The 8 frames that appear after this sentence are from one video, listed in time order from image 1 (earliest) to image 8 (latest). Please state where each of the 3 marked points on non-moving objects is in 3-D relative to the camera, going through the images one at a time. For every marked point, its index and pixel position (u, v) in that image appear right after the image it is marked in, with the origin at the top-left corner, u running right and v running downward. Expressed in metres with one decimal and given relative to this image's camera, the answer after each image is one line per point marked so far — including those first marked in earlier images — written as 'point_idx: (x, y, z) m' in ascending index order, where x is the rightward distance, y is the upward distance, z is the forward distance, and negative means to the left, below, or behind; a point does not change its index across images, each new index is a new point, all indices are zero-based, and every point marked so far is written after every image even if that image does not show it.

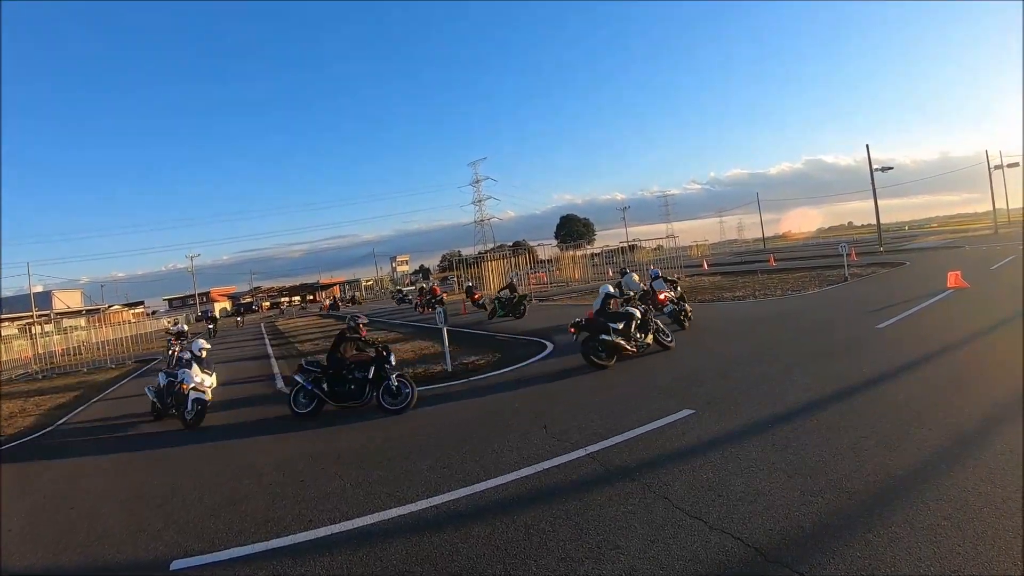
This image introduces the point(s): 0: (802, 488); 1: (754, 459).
0: (+2.7, -1.8, +5.3) m
1: (+2.4, -1.7, +5.7) m
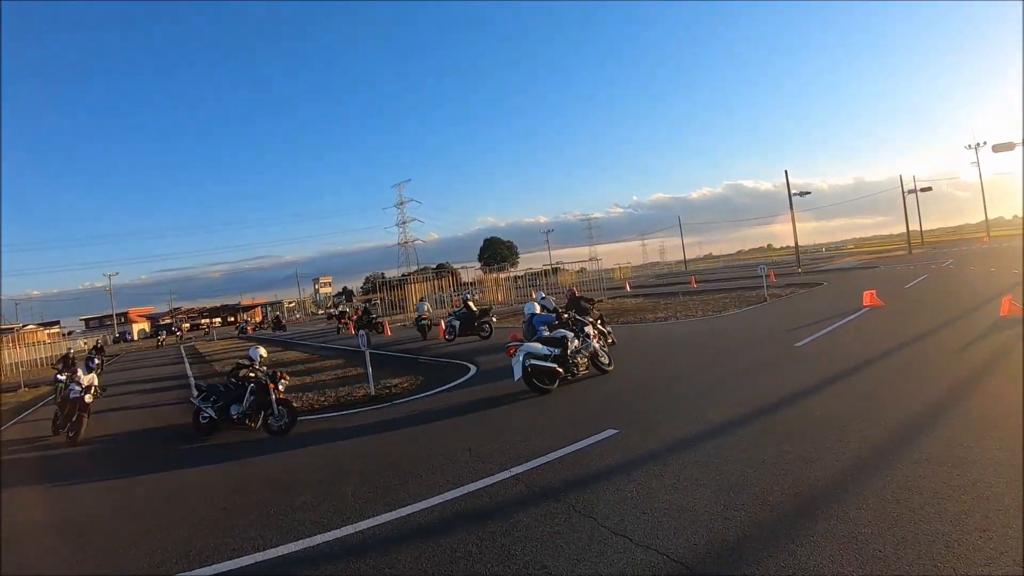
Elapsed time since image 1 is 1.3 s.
0: (+2.0, -2.0, +5.4) m
1: (+1.6, -1.9, +5.8) m
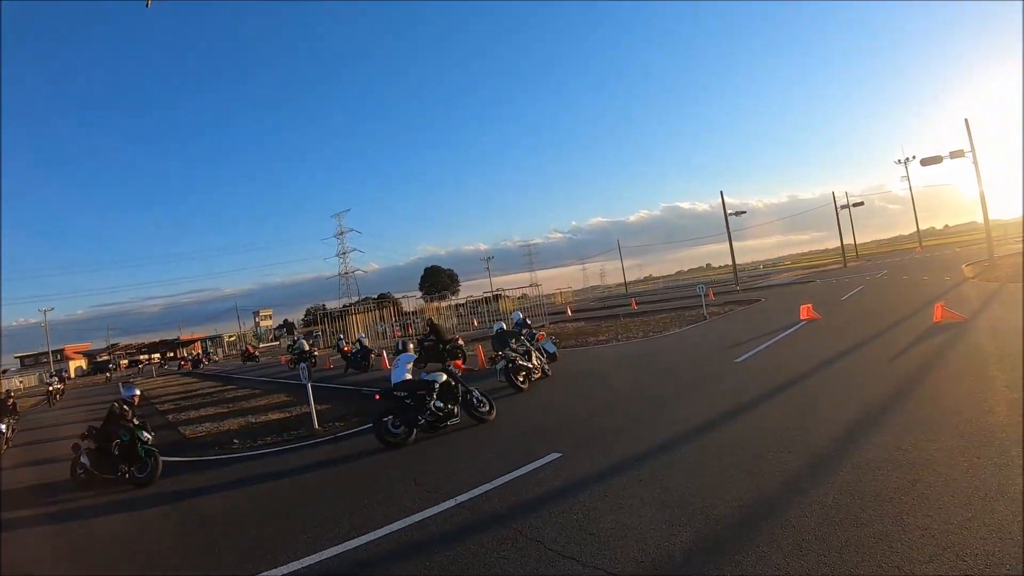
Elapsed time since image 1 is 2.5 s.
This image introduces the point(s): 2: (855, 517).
0: (+1.5, -2.2, +5.5) m
1: (+1.1, -2.1, +5.9) m
2: (+3.1, -2.1, +5.2) m
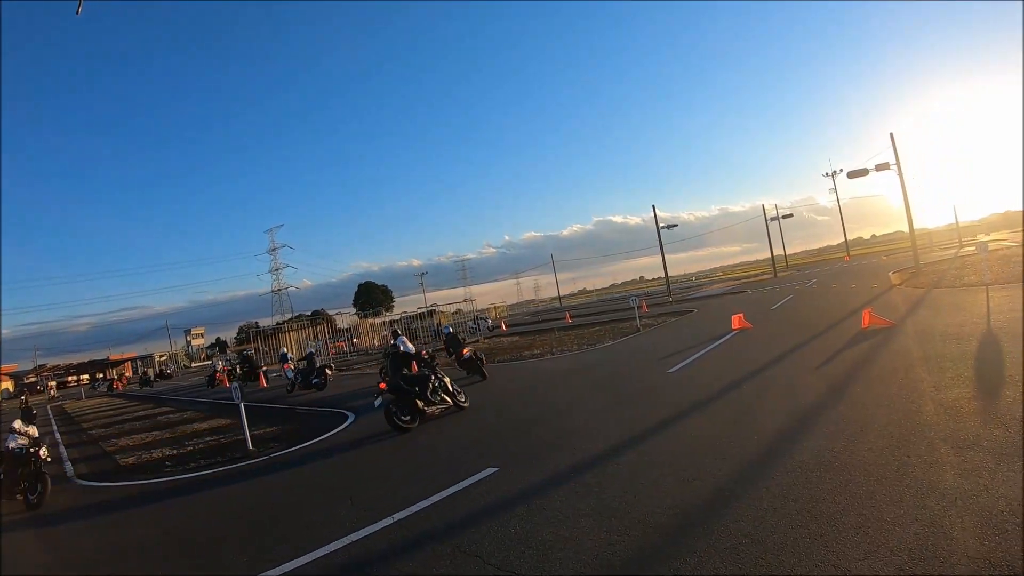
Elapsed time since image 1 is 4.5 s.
0: (+0.9, -2.4, +5.5) m
1: (+0.5, -2.3, +6.0) m
2: (+2.5, -2.2, +5.4) m
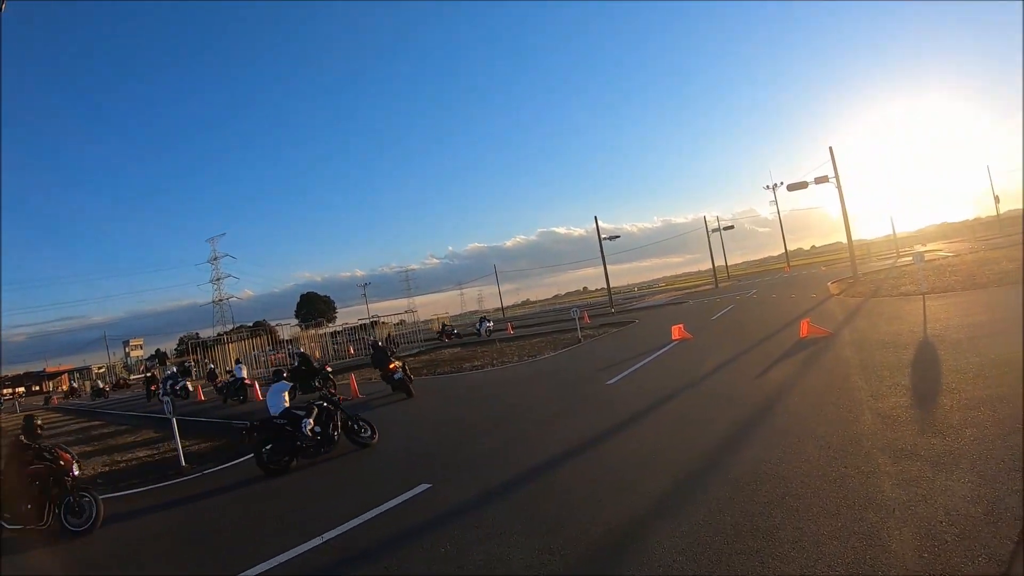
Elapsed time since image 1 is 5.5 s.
0: (+0.4, -2.5, +5.6) m
1: (-0.1, -2.4, +6.0) m
2: (+2.0, -2.3, +5.6) m
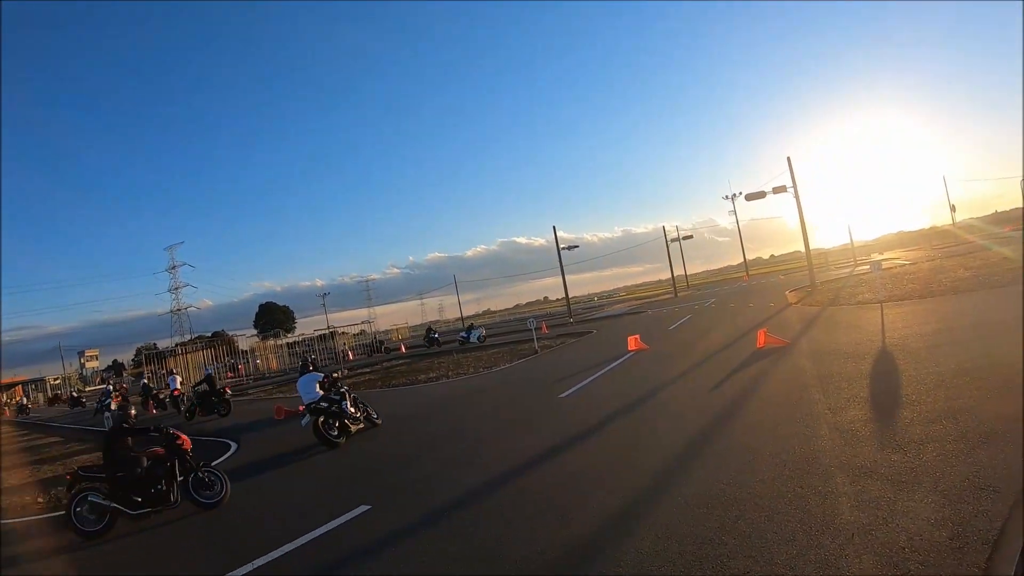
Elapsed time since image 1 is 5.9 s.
0: (0.0, -2.6, +5.7) m
1: (-0.5, -2.5, +6.1) m
2: (+1.6, -2.4, +5.6) m
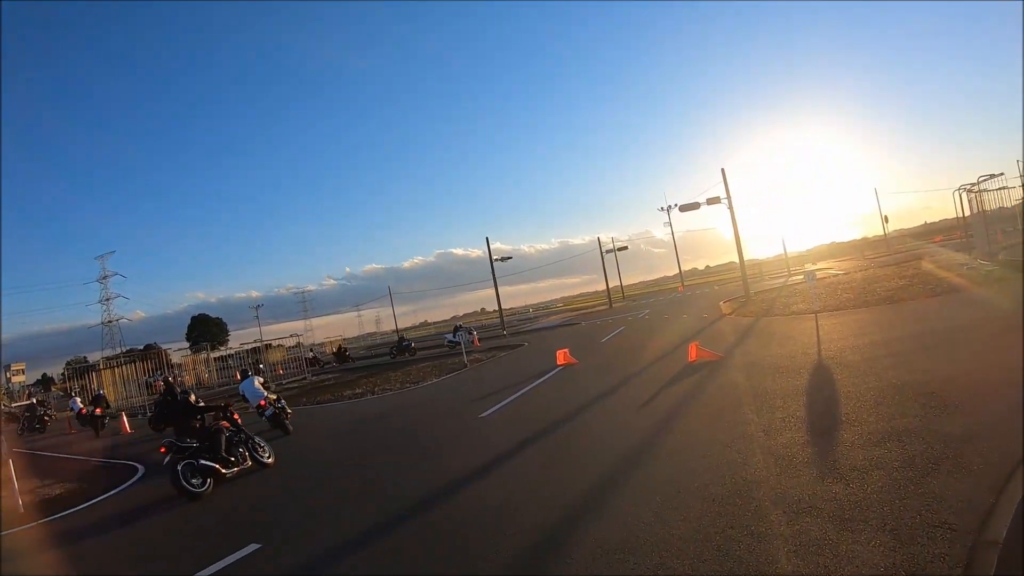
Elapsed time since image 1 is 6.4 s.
0: (-0.7, -2.7, +5.8) m
1: (-1.1, -2.6, +6.2) m
2: (+0.9, -2.5, +5.8) m
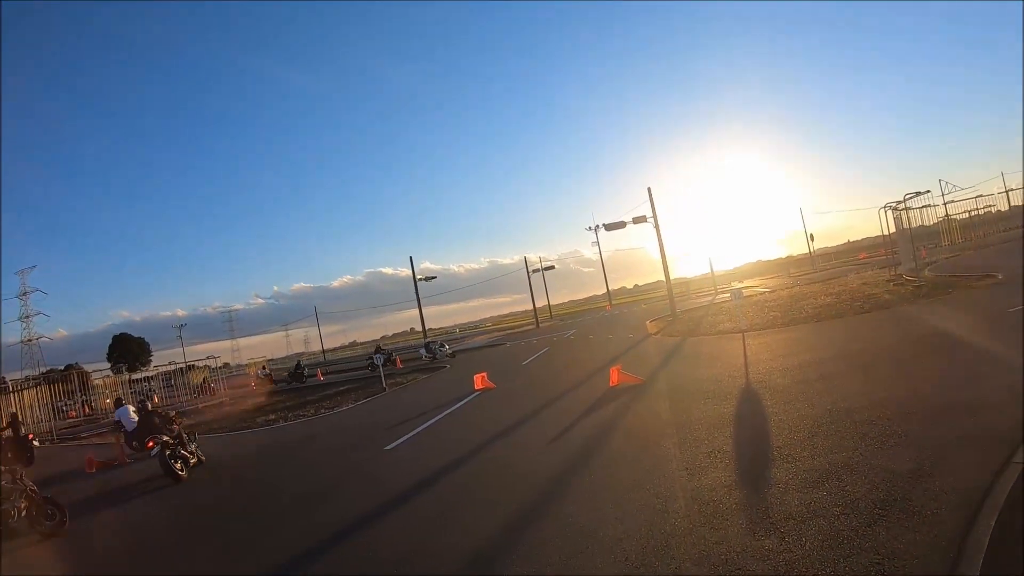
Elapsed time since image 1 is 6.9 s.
0: (-1.2, -2.8, +5.7) m
1: (-1.7, -2.8, +6.0) m
2: (+0.4, -2.7, +5.8) m
